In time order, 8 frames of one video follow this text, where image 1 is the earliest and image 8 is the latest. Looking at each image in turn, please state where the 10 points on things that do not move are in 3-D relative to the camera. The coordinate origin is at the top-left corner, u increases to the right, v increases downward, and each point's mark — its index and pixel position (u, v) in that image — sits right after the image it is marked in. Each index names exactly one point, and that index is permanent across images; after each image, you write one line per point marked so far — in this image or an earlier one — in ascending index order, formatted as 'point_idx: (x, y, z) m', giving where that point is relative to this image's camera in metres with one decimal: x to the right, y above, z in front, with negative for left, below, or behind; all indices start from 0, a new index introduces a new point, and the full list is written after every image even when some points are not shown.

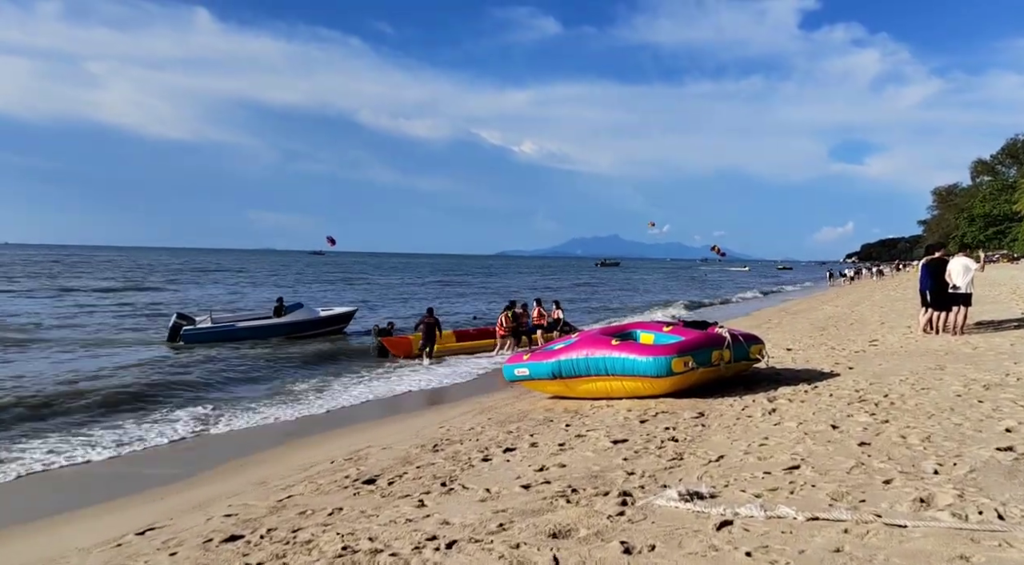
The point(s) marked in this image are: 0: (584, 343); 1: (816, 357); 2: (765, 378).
0: (+0.9, -0.8, +10.6) m
1: (+4.8, -1.2, +13.3) m
2: (+3.3, -1.2, +10.9) m
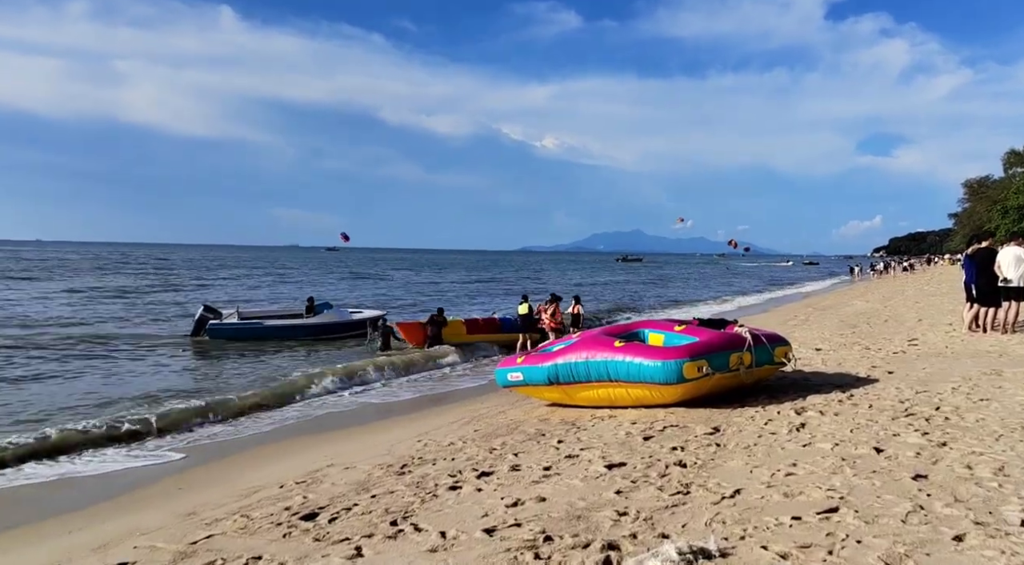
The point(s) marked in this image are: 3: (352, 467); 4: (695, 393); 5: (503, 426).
0: (+0.8, -0.7, +9.3) m
1: (+4.8, -1.1, +11.9) m
2: (+3.2, -1.2, +9.5) m
3: (-1.4, -1.6, +7.4) m
4: (+1.9, -1.1, +8.7) m
5: (-0.1, -1.5, +9.1) m
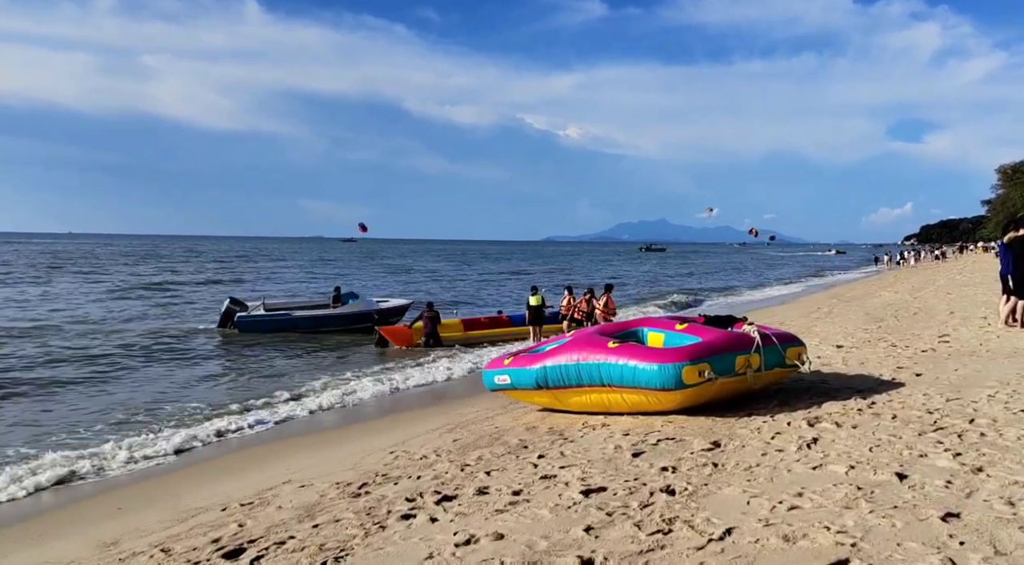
0: (+0.6, -0.6, +8.5) m
1: (+4.7, -1.0, +11.0) m
2: (+3.0, -1.1, +8.6) m
3: (-1.6, -1.6, +6.6) m
4: (+1.7, -1.1, +7.8) m
5: (-0.3, -1.5, +8.3) m
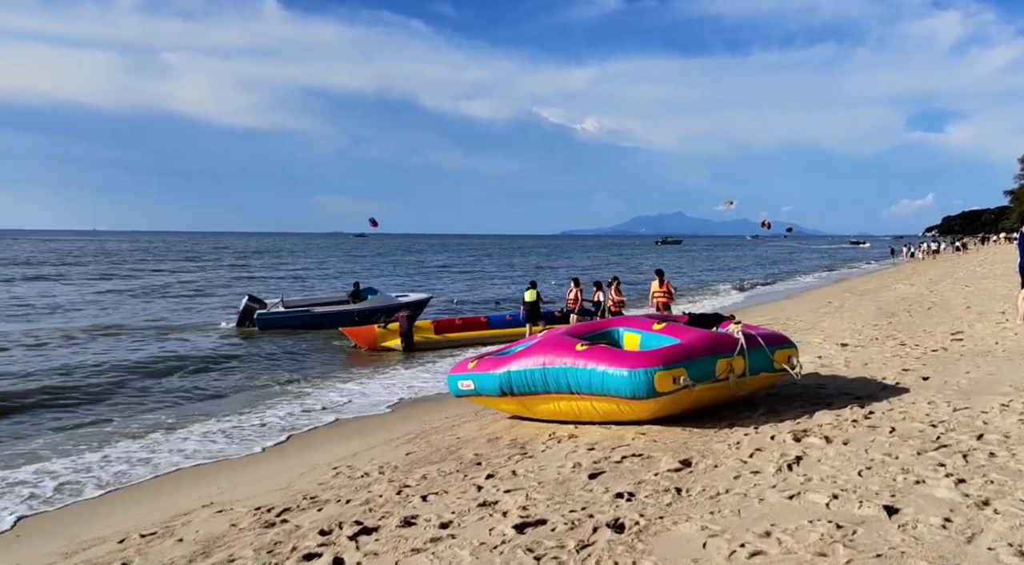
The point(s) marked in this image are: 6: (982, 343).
0: (+0.3, -0.6, +7.7) m
1: (+4.4, -0.9, +10.1) m
2: (+2.7, -1.0, +7.8) m
3: (-2.0, -1.6, +5.8) m
4: (+1.3, -1.1, +7.0) m
5: (-0.6, -1.5, +7.5) m
6: (+5.7, -0.7, +10.3) m
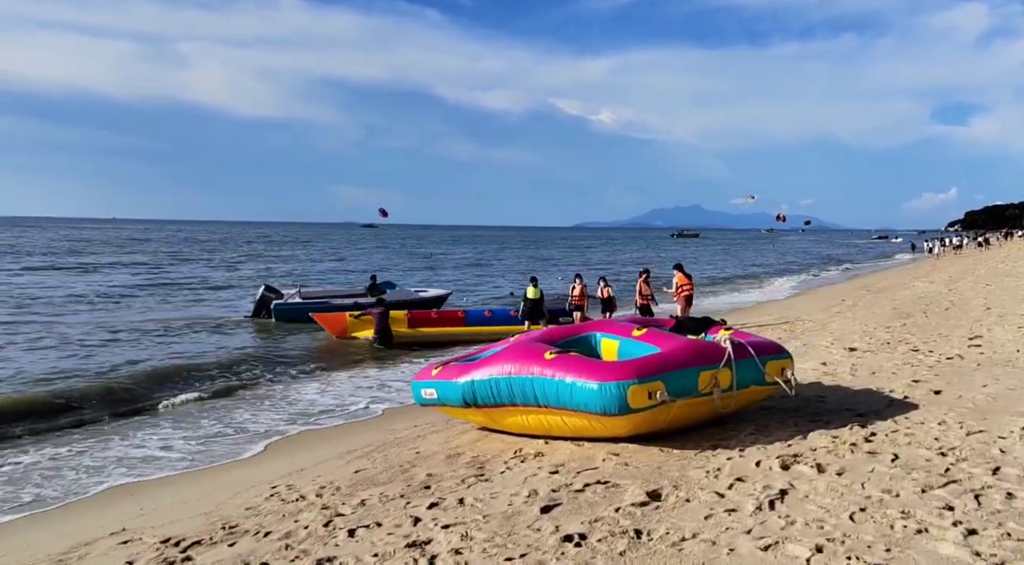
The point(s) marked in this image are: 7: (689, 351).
0: (0.0, -0.6, +6.9) m
1: (+4.1, -0.9, +9.3) m
2: (+2.4, -1.1, +7.0) m
3: (-2.3, -1.6, +5.2) m
4: (+1.0, -1.1, +6.3) m
5: (-0.9, -1.5, +6.8) m
6: (+5.5, -0.8, +9.4) m
7: (+1.3, -0.5, +6.4) m
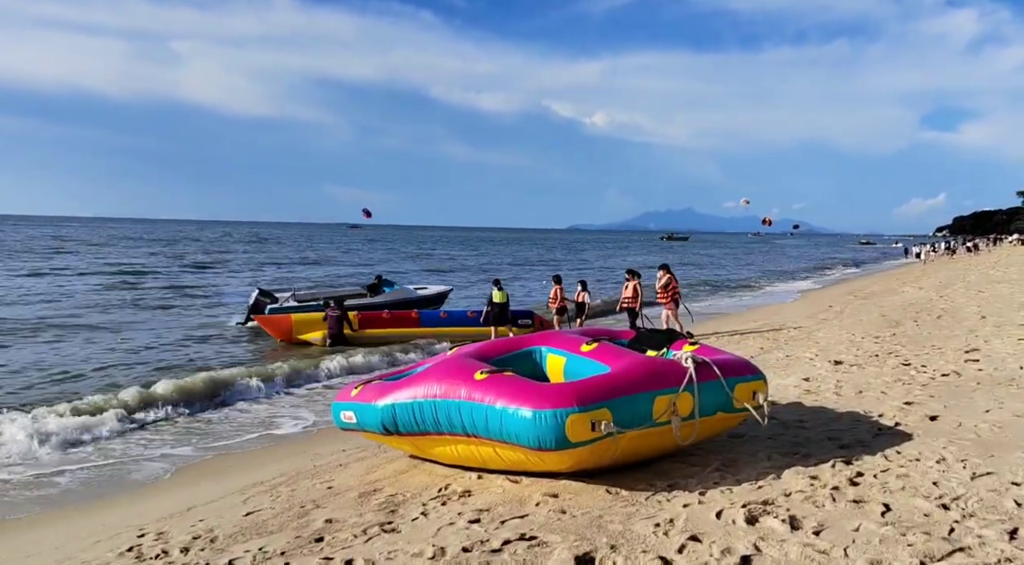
0: (-0.5, -0.6, +5.9) m
1: (+3.6, -1.0, +8.3) m
2: (+1.9, -1.1, +6.0) m
3: (-2.8, -1.6, +4.1) m
4: (+0.5, -1.1, +5.3) m
5: (-1.4, -1.5, +5.8) m
6: (+4.9, -0.8, +8.5) m
7: (+0.8, -0.6, +5.4) m
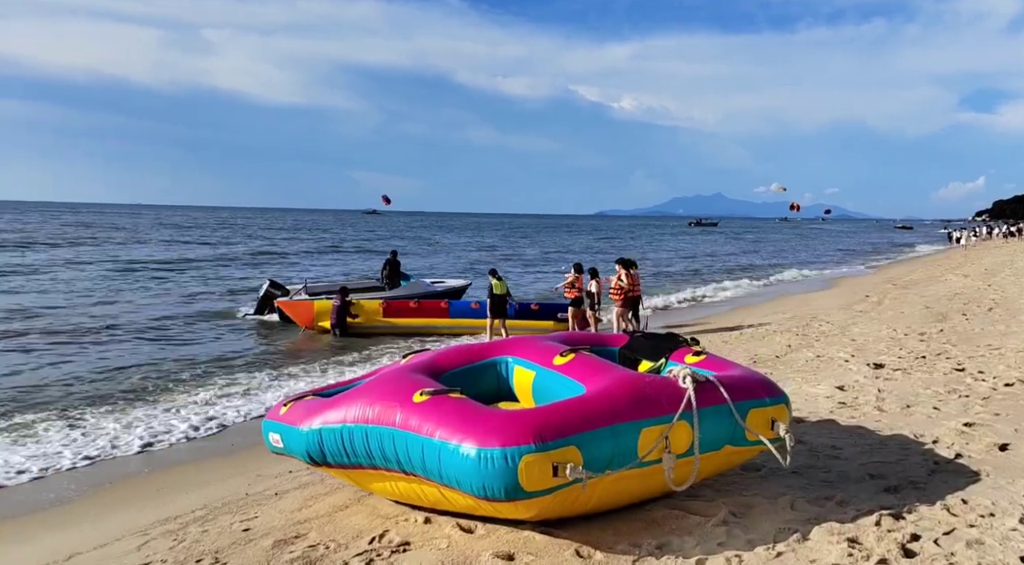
0: (-0.8, -0.6, +4.7) m
1: (+3.4, -0.9, +6.9) m
2: (+1.6, -1.1, +4.7) m
3: (-3.1, -1.6, +3.0) m
4: (+0.2, -1.1, +4.0) m
5: (-1.7, -1.5, +4.6) m
6: (+4.8, -0.8, +7.1) m
7: (+0.6, -0.6, +4.2) m
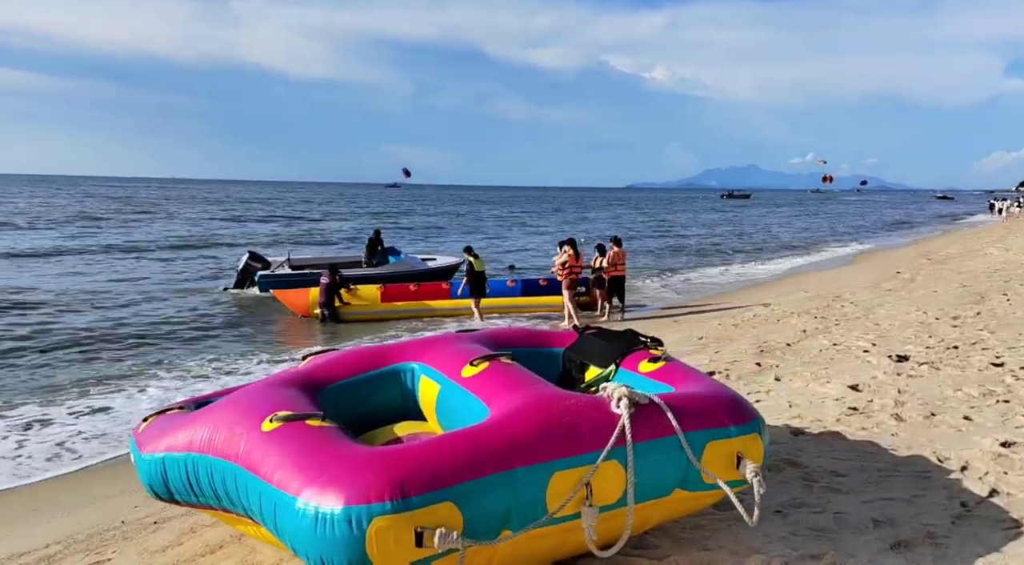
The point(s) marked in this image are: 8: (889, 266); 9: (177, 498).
0: (-1.2, -0.6, +3.7) m
1: (+3.0, -0.8, +5.8) m
2: (+1.2, -1.0, +3.6) m
3: (-3.7, -1.6, +2.1) m
4: (-0.3, -1.1, +3.0) m
5: (-2.1, -1.4, +3.7) m
6: (+4.4, -0.6, +5.8) m
7: (+0.1, -0.5, +3.1) m
8: (+8.0, +0.3, +18.1) m
9: (-1.5, -0.9, +3.8) m
